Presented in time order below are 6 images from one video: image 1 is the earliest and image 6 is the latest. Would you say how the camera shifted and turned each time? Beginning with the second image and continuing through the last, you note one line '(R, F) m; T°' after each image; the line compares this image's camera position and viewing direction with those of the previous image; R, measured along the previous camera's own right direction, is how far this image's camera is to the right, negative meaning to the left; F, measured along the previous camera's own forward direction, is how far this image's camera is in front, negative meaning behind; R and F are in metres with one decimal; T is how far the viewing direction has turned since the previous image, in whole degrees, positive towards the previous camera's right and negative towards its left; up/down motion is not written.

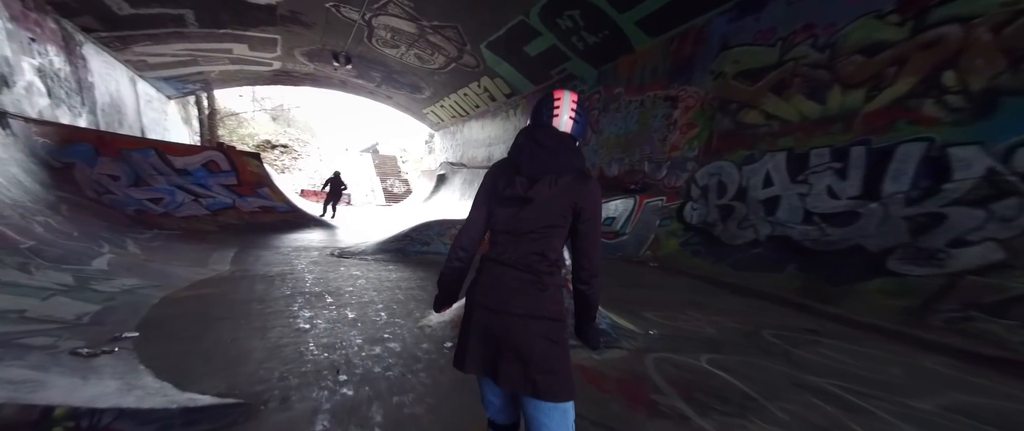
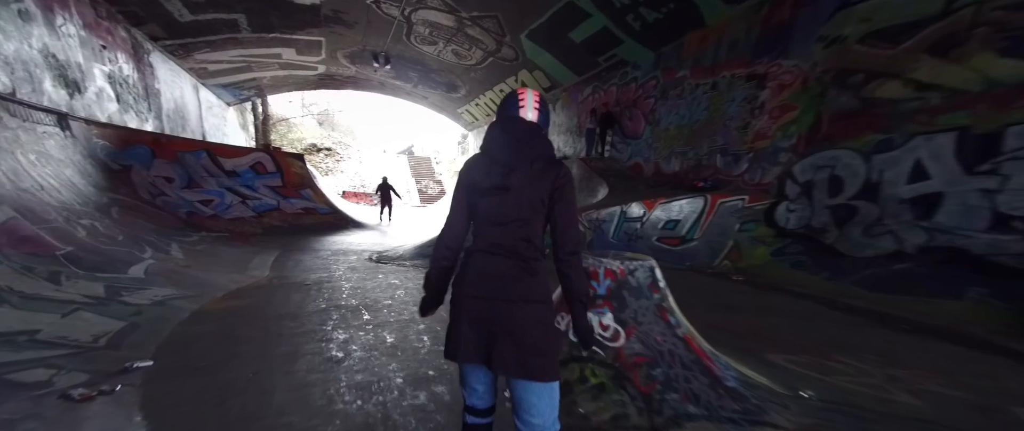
(-0.3, +0.6) m; -6°
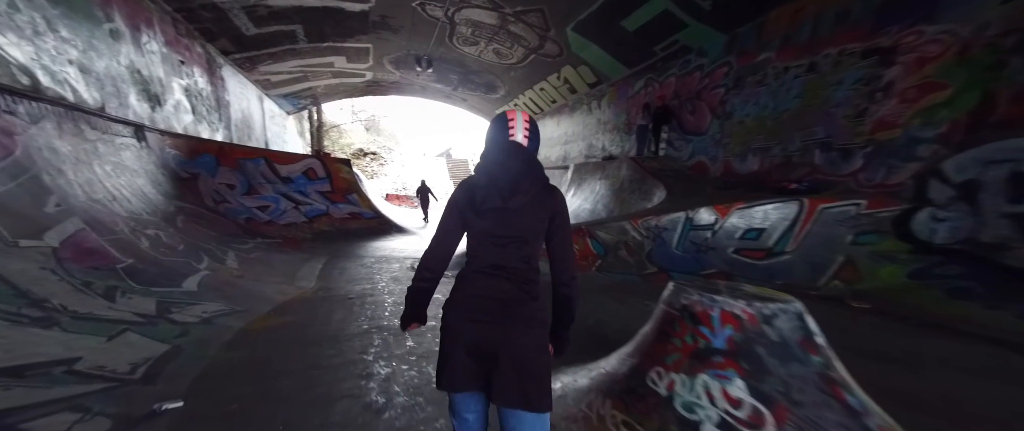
(-0.2, +0.5) m; -7°
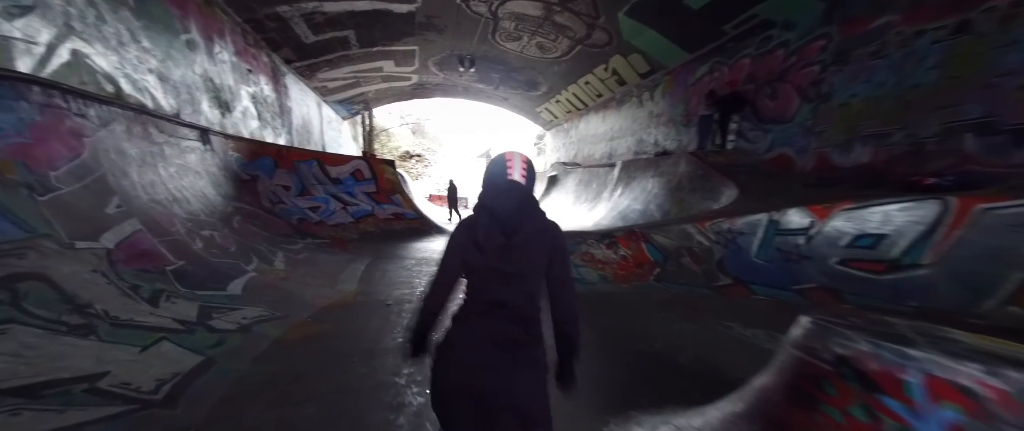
(-0.1, +0.5) m; -7°
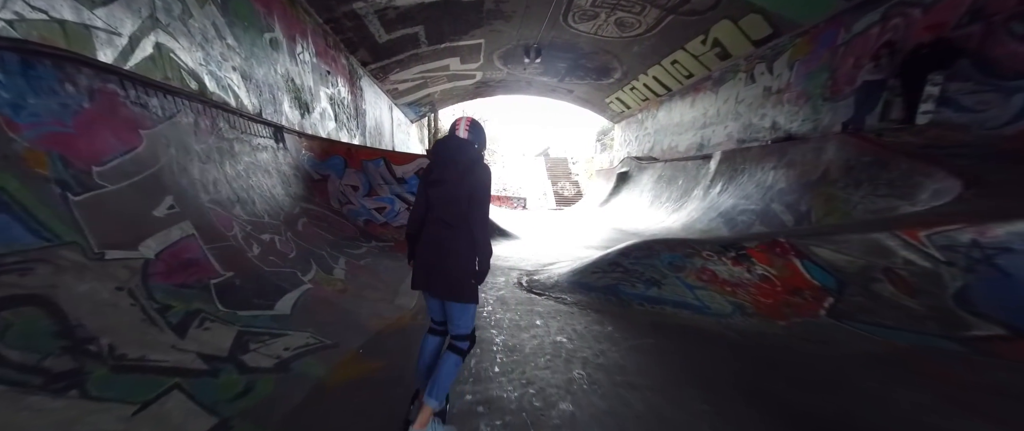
(-0.4, +1.0) m; -11°
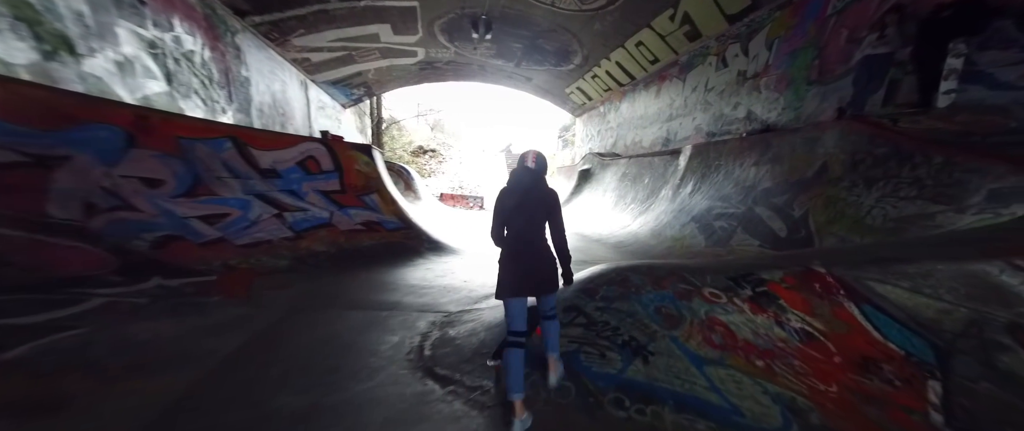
(+0.7, +2.2) m; +7°
